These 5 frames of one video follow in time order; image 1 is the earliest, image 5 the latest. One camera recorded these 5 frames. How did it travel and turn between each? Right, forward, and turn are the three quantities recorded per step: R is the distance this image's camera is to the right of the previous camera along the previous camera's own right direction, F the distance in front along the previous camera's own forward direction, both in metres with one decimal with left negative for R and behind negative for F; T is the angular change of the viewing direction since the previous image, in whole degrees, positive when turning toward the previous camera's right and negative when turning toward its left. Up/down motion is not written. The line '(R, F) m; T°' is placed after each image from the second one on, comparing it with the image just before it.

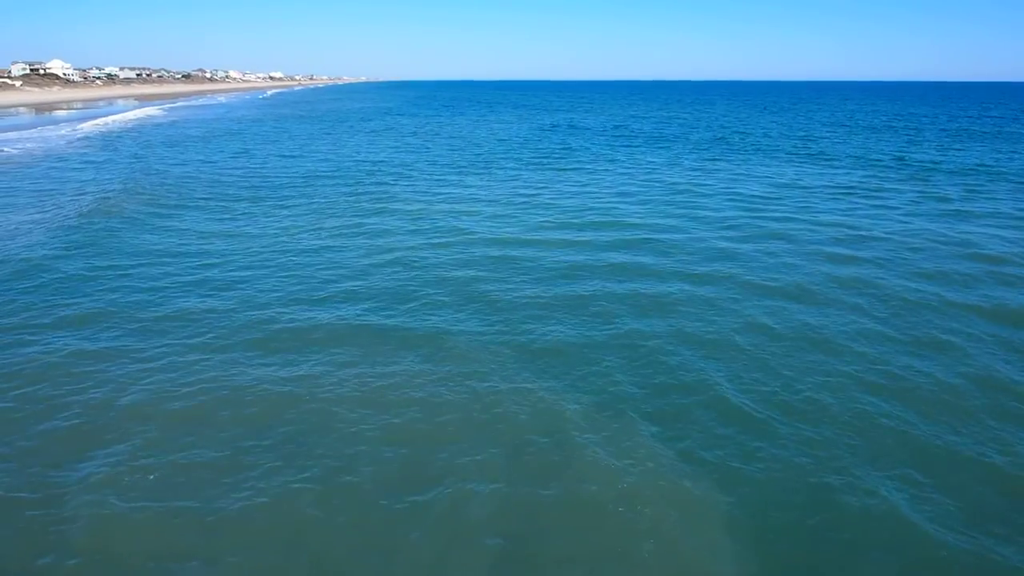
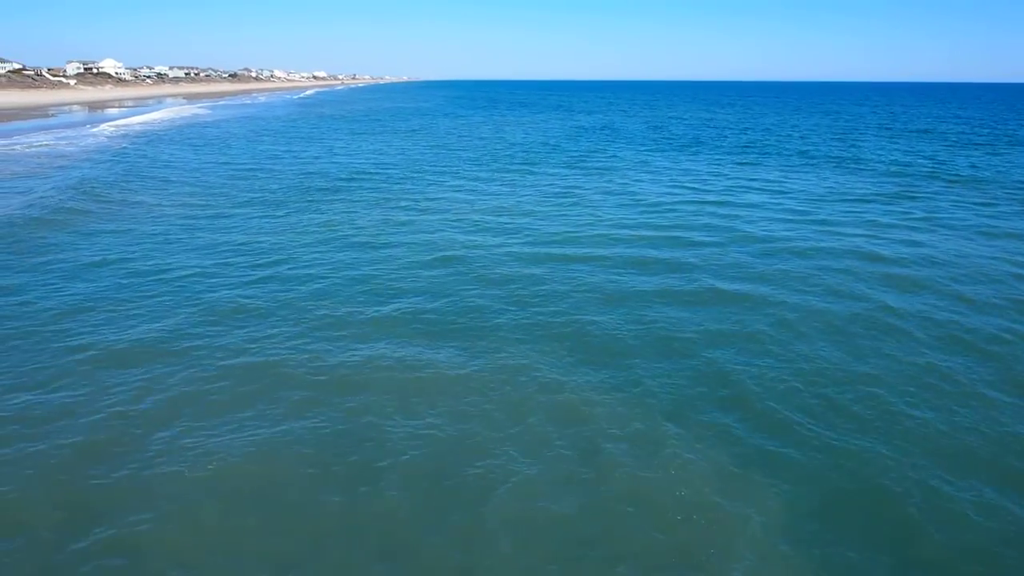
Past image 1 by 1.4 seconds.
(+0.3, +0.4) m; -3°
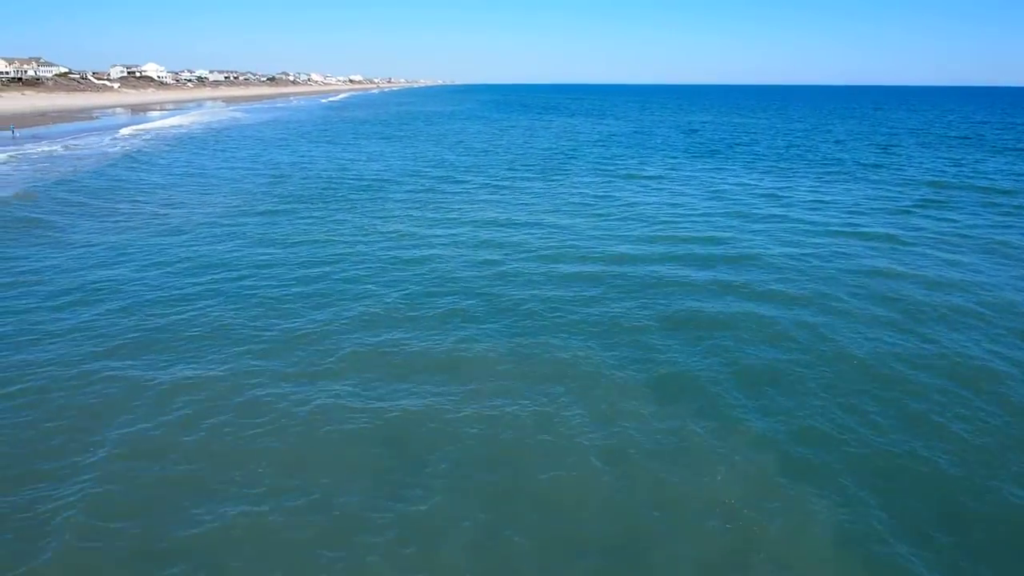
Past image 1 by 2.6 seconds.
(+0.4, +0.3) m; -3°
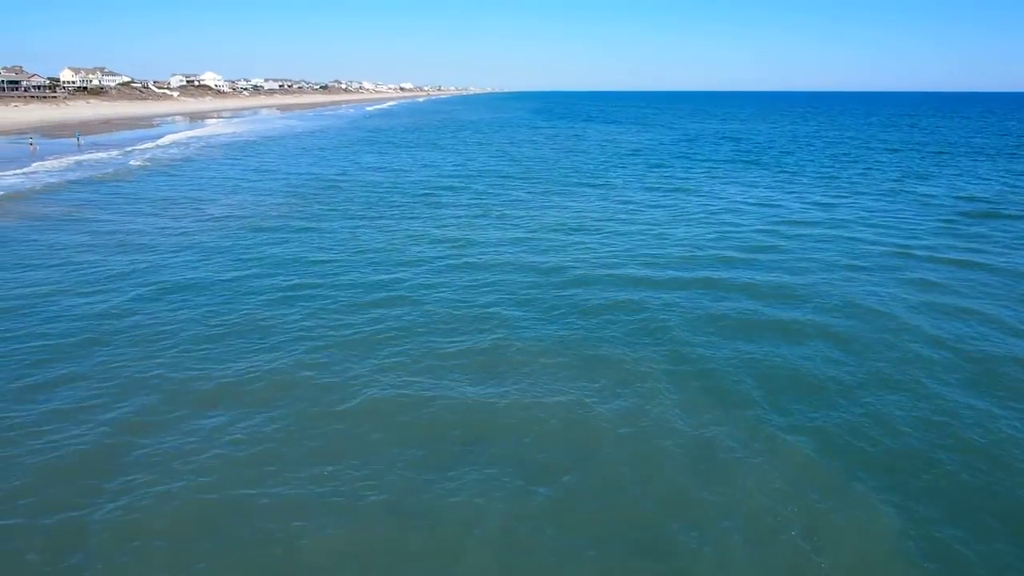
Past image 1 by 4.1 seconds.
(+0.4, +0.6) m; -4°
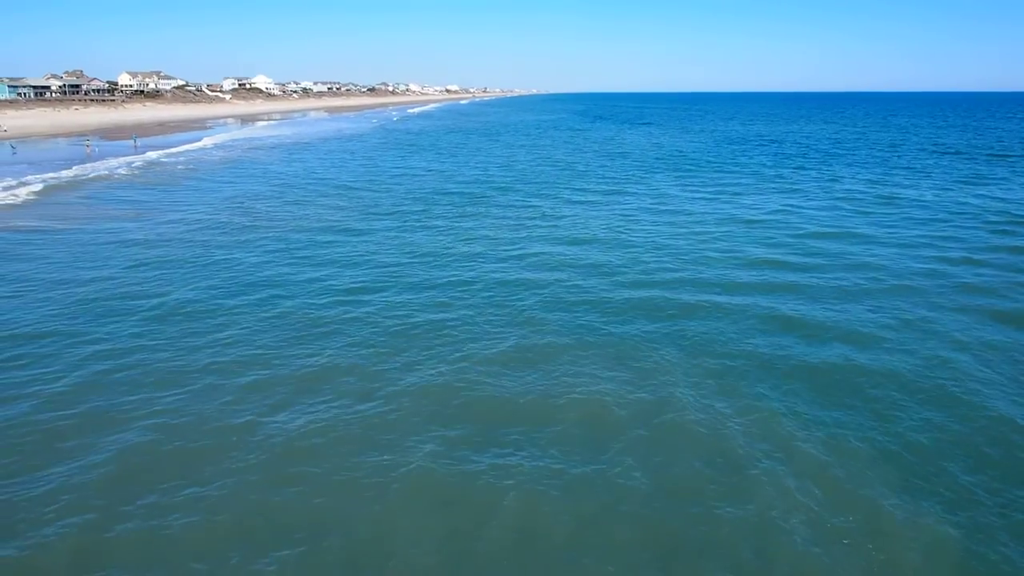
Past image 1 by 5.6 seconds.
(+0.4, +0.4) m; -4°
